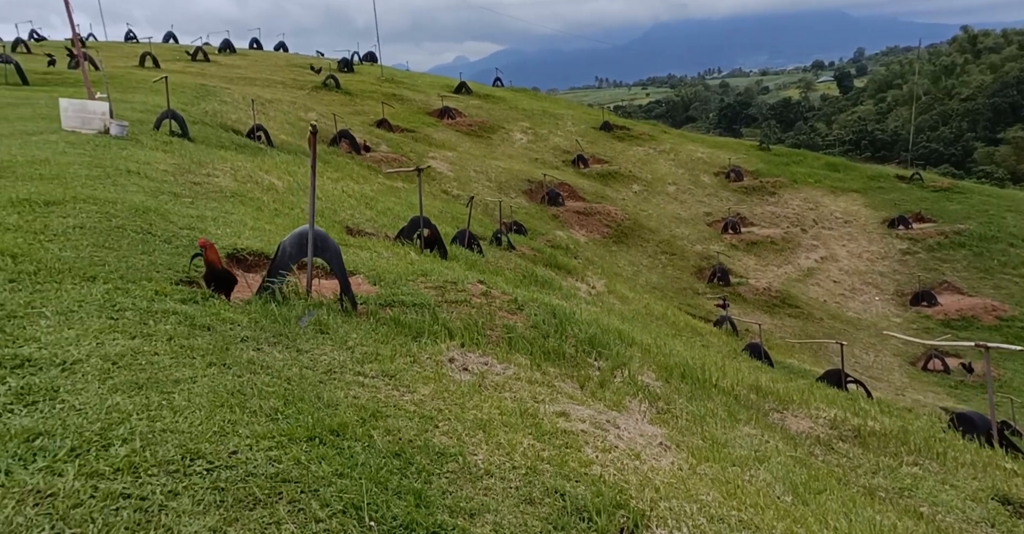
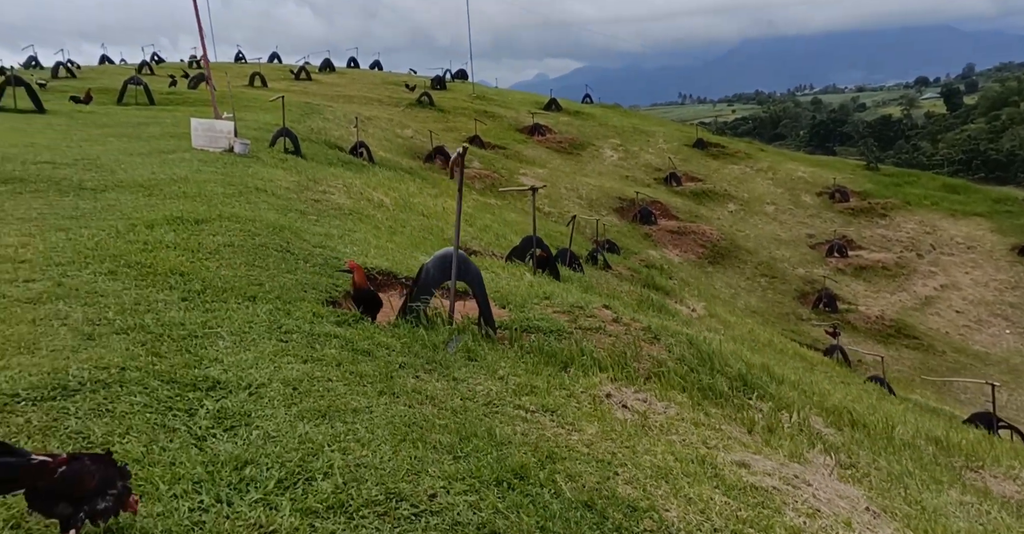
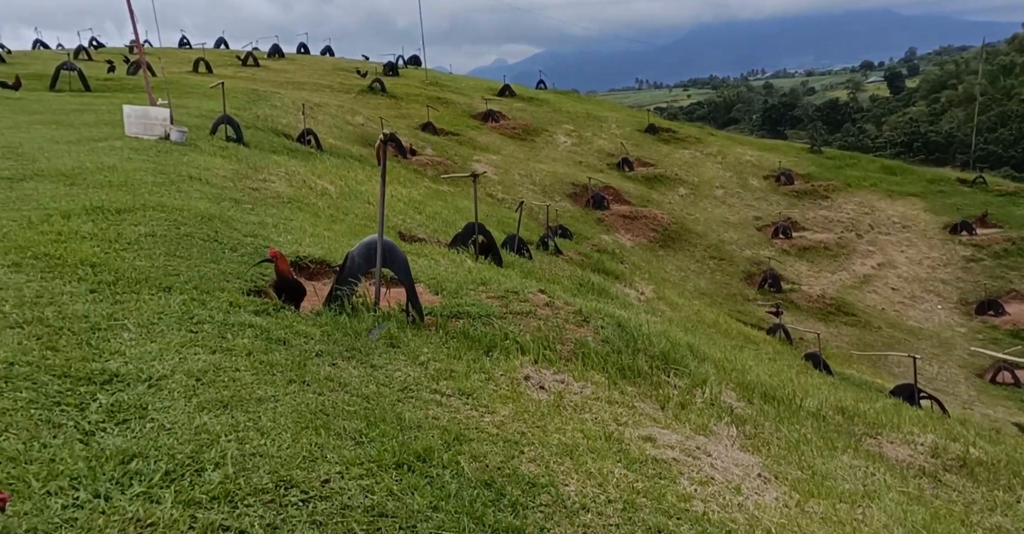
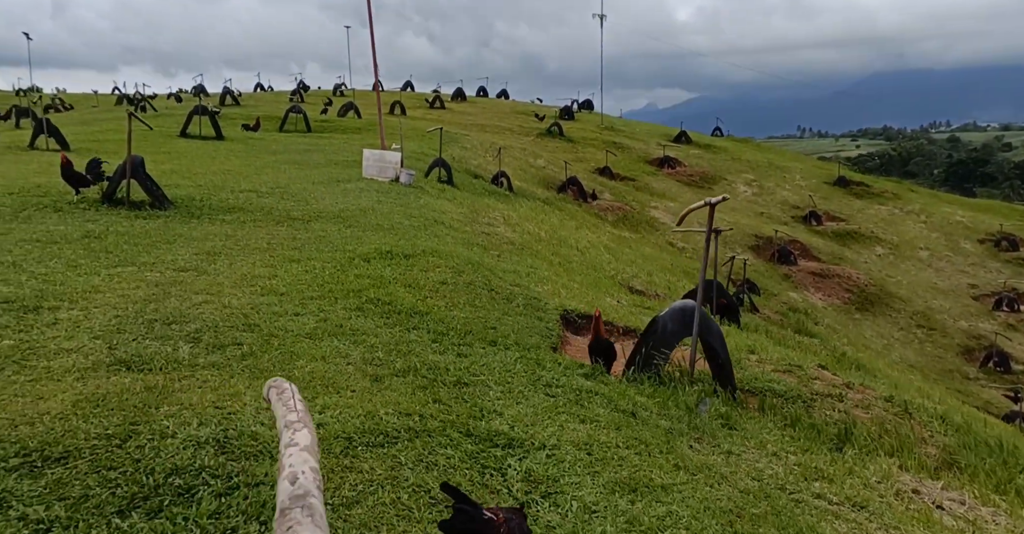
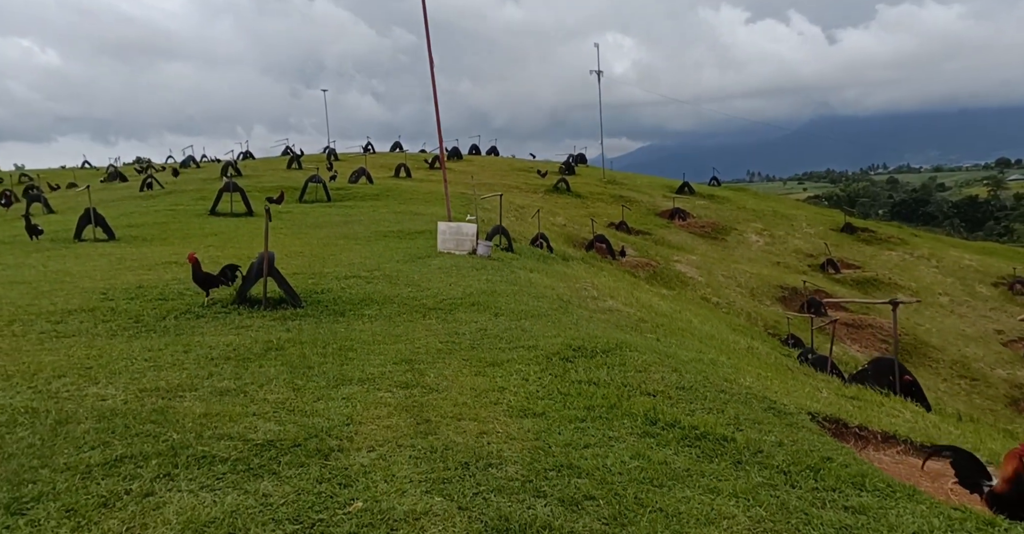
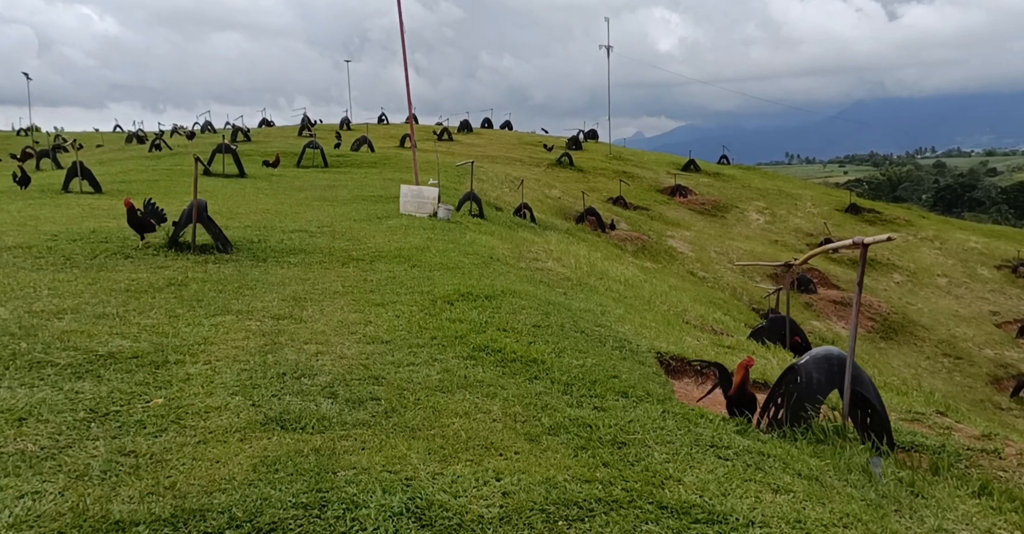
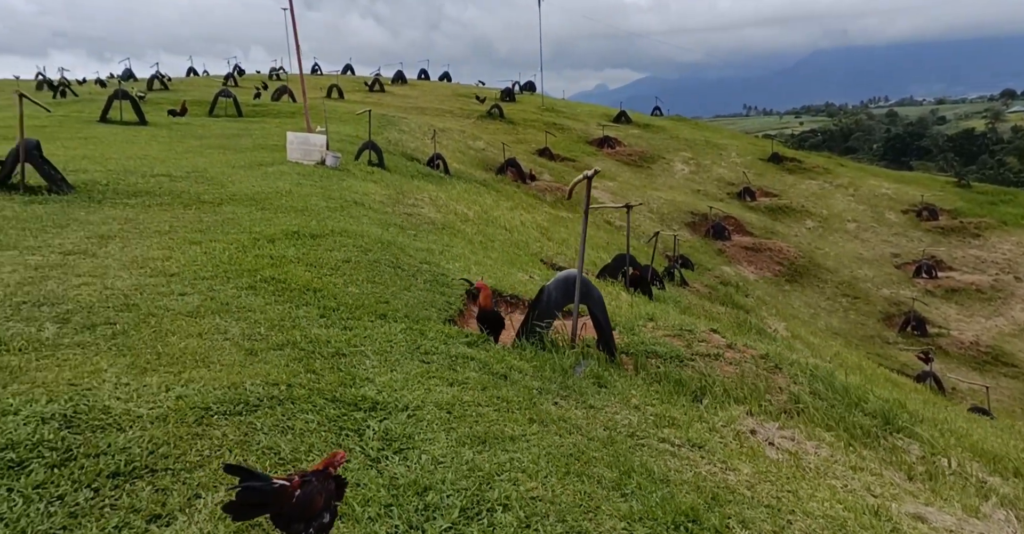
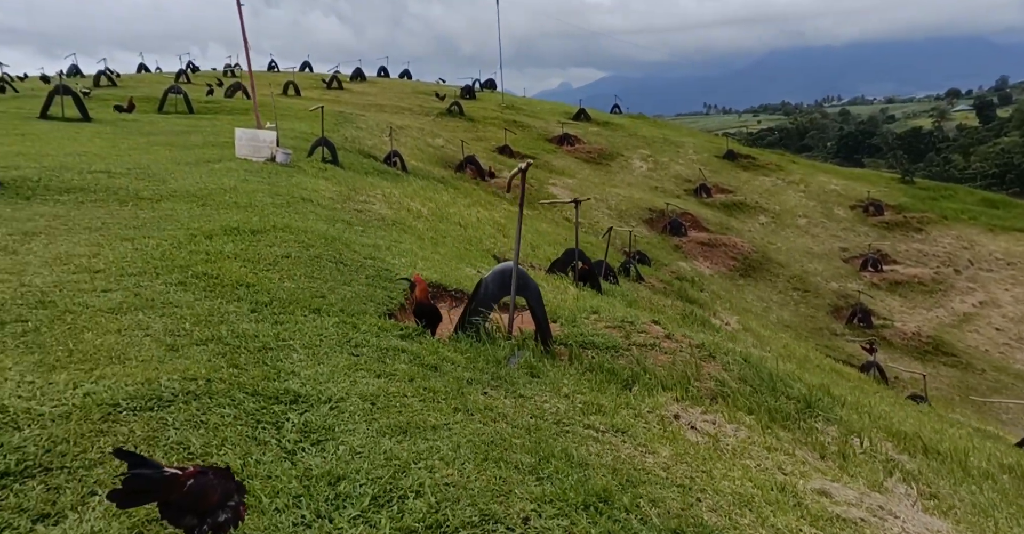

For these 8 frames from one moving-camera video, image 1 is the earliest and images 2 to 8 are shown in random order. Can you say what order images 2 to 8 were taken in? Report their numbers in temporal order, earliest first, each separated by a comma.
3, 2, 8, 7, 4, 6, 5
